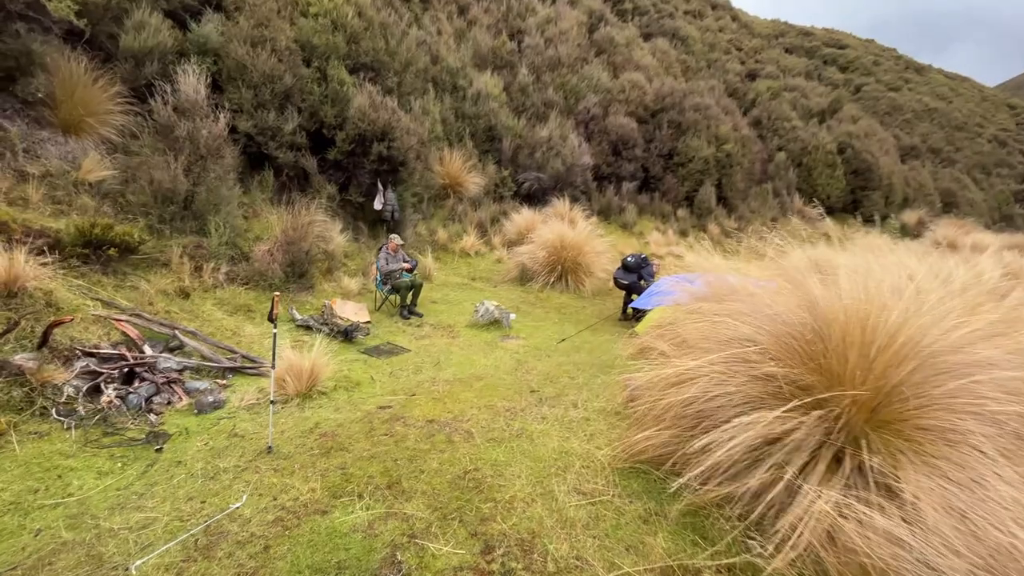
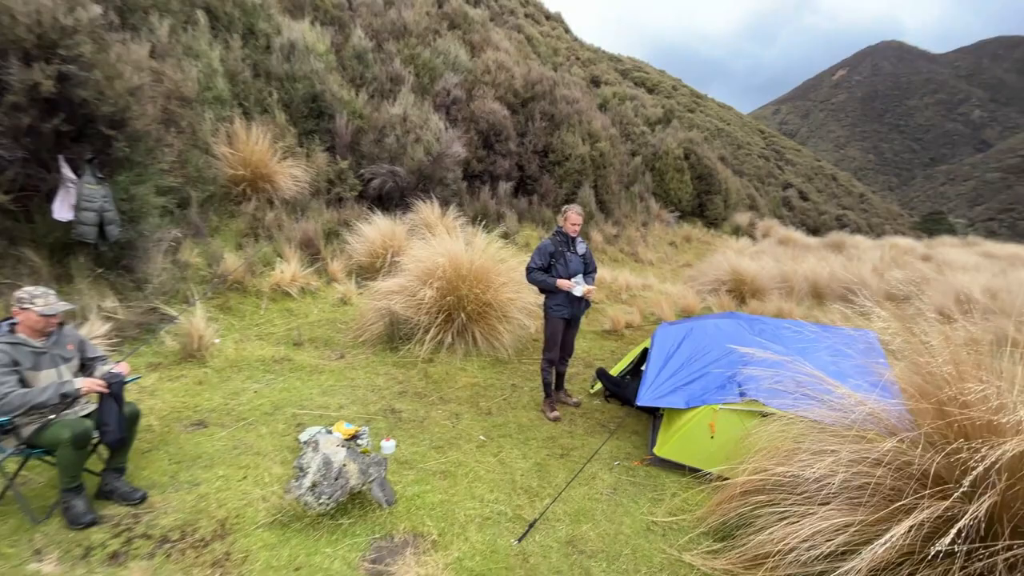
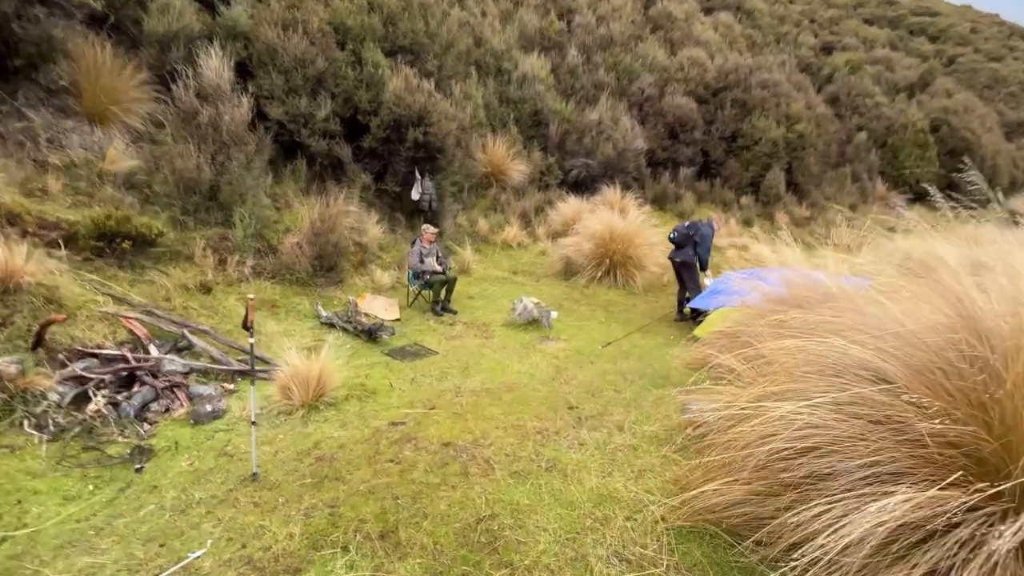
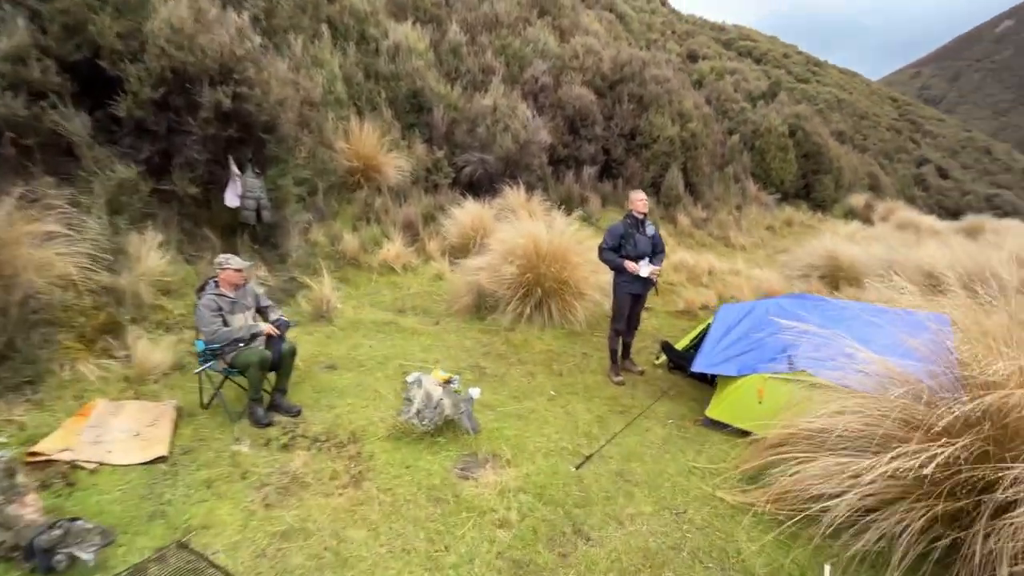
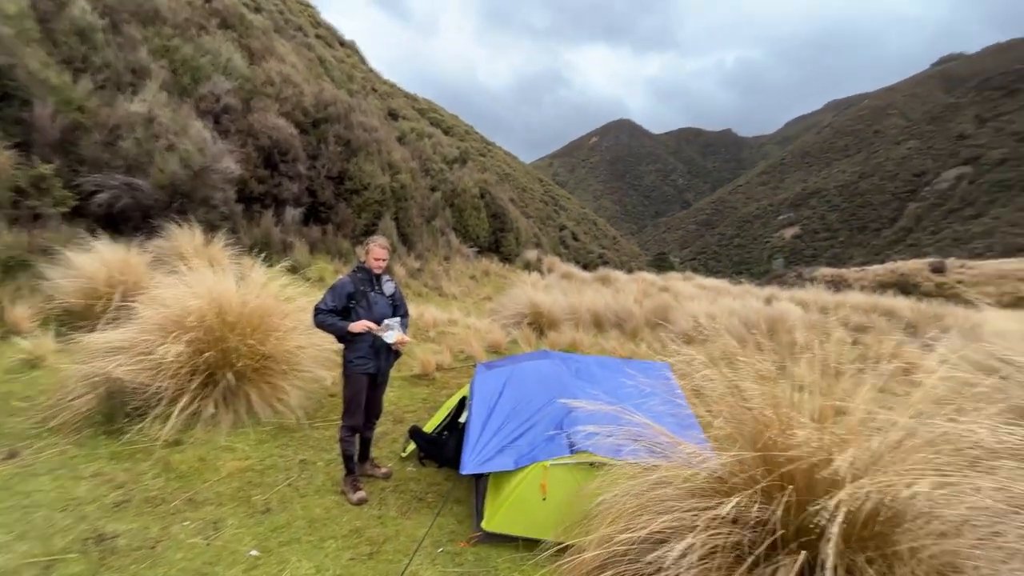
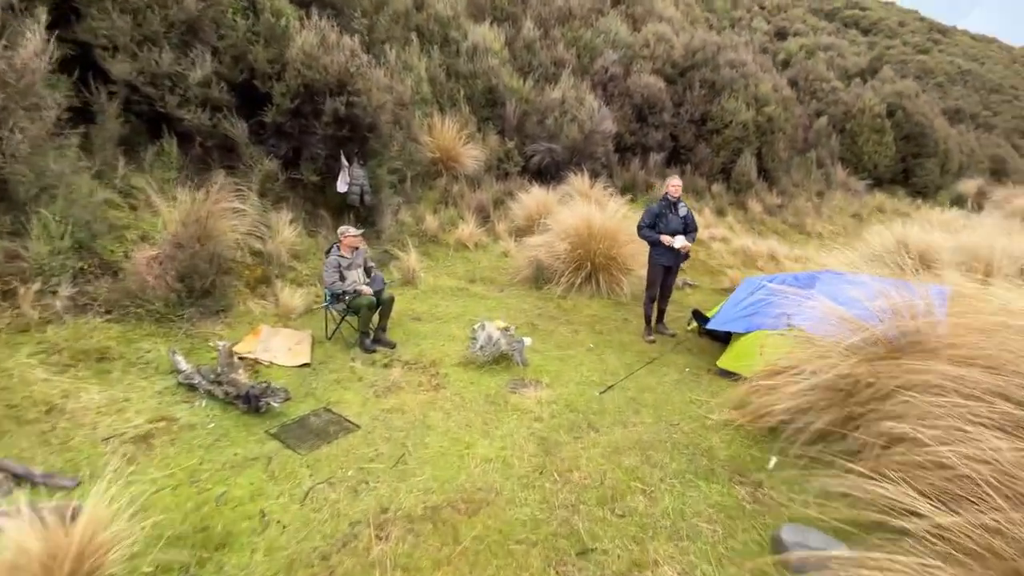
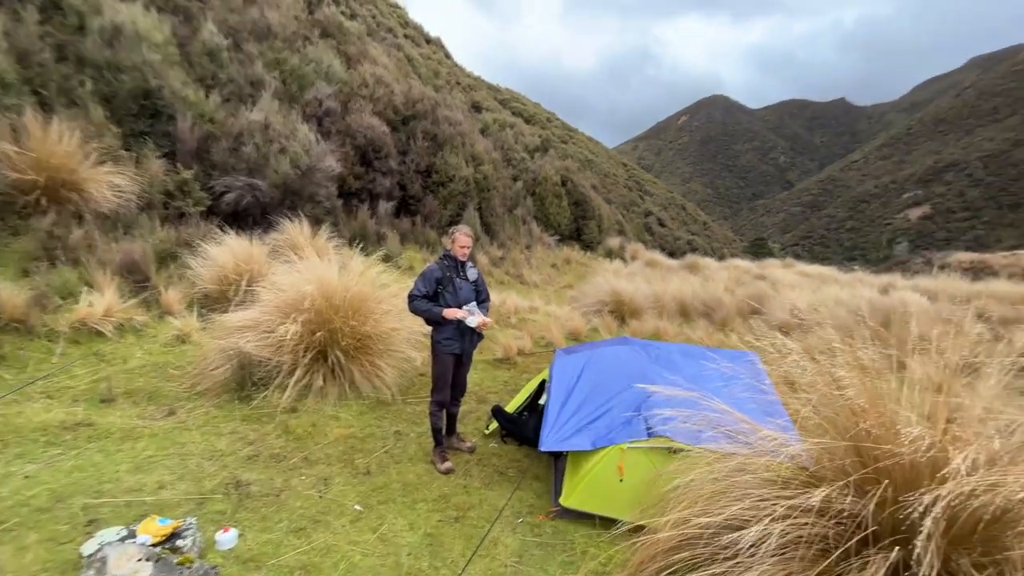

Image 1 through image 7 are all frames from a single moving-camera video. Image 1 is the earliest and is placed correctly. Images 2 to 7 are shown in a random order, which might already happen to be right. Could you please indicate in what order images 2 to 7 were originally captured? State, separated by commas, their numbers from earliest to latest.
3, 6, 4, 2, 7, 5
